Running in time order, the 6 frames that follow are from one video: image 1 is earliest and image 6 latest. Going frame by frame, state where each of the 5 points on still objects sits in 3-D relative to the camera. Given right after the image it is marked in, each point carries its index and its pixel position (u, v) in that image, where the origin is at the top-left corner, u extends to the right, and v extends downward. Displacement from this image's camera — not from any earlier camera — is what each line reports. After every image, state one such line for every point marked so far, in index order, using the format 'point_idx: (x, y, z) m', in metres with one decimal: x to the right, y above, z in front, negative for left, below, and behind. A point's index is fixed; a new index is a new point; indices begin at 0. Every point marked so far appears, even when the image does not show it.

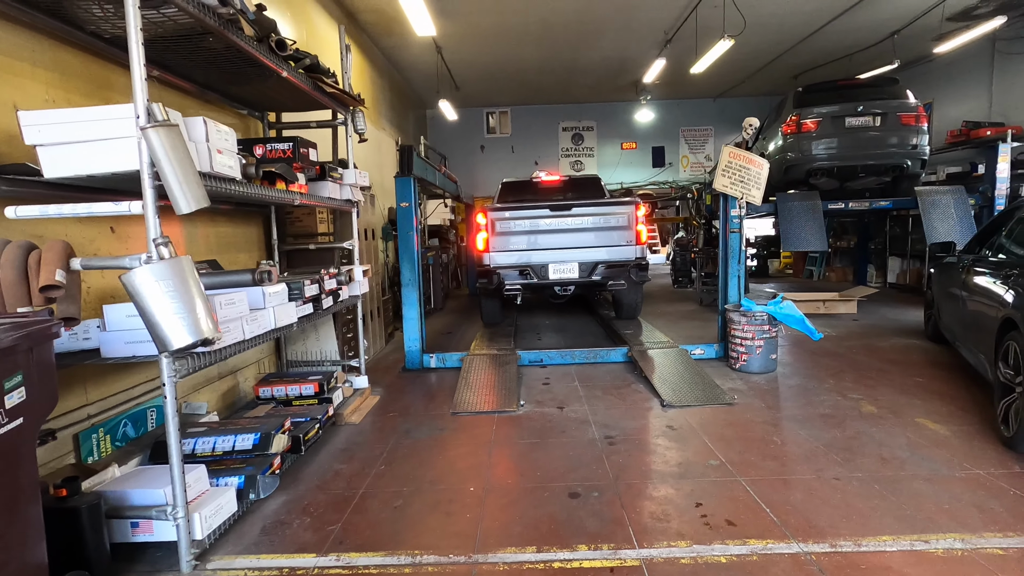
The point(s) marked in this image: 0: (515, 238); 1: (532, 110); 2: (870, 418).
0: (0.0, +0.5, +4.9) m
1: (+0.4, +3.7, +11.1) m
2: (+2.1, -0.8, +3.1) m
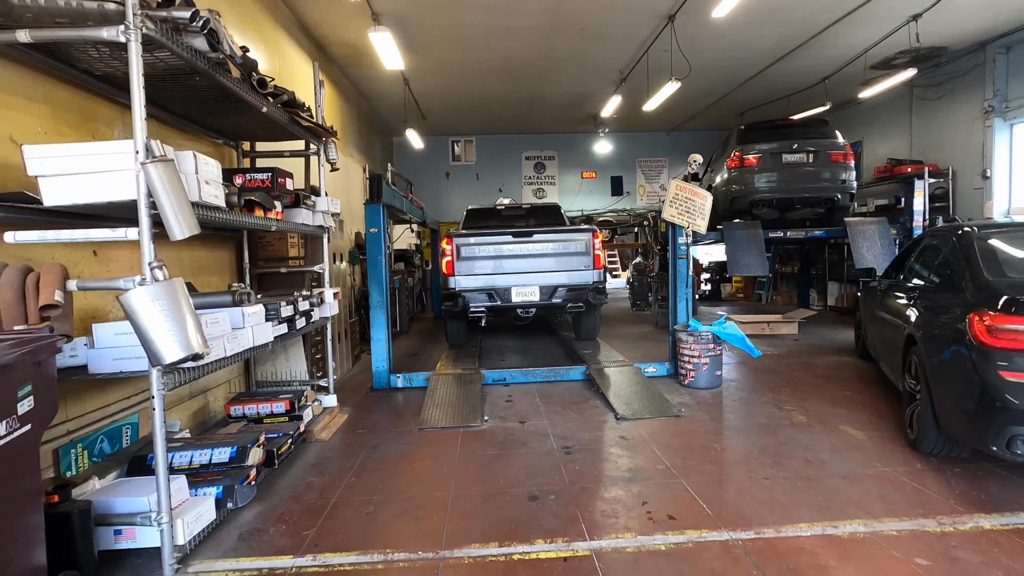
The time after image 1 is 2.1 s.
0: (-0.3, +0.3, +5.2) m
1: (-0.3, +3.2, +11.5) m
2: (+1.9, -0.9, +3.4) m
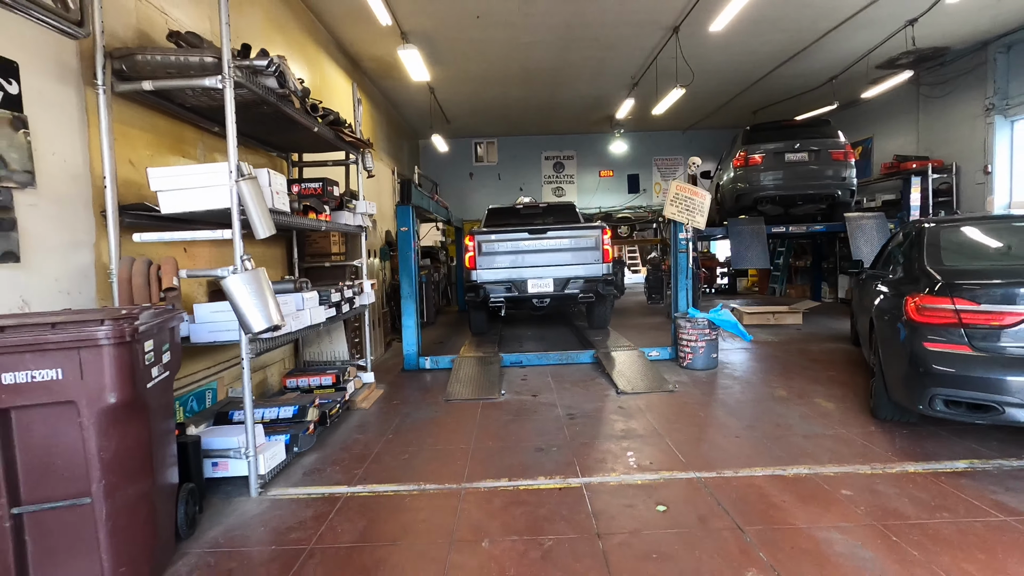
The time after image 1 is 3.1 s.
0: (-0.1, +0.3, +5.7) m
1: (+0.1, +3.3, +12.0) m
2: (+2.0, -0.8, +3.9) m
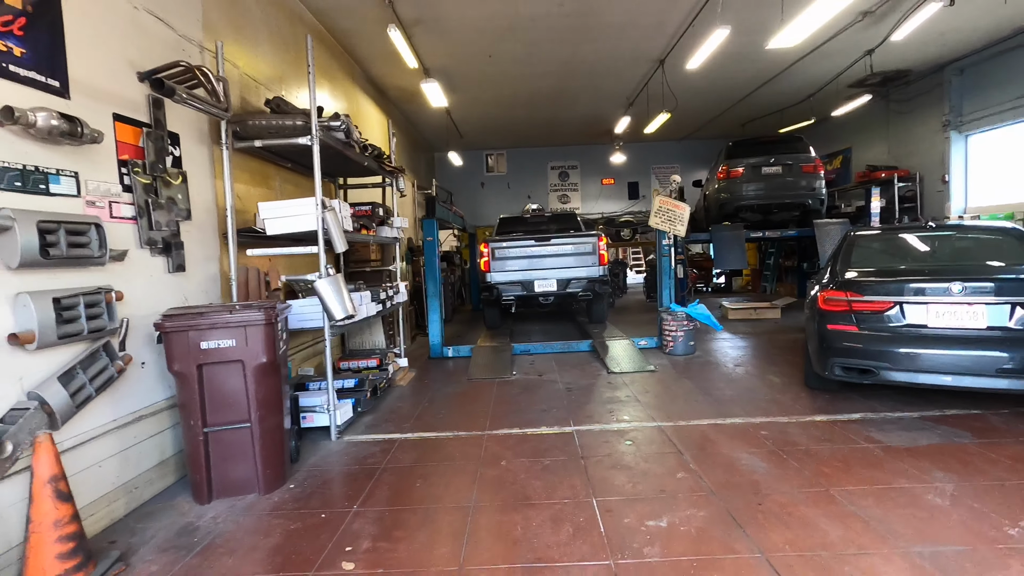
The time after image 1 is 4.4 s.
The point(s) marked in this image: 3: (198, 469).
0: (0.0, +0.3, +6.7) m
1: (+0.3, +3.3, +13.0) m
2: (+2.0, -0.8, +4.8) m
3: (-1.6, -0.9, +2.7) m
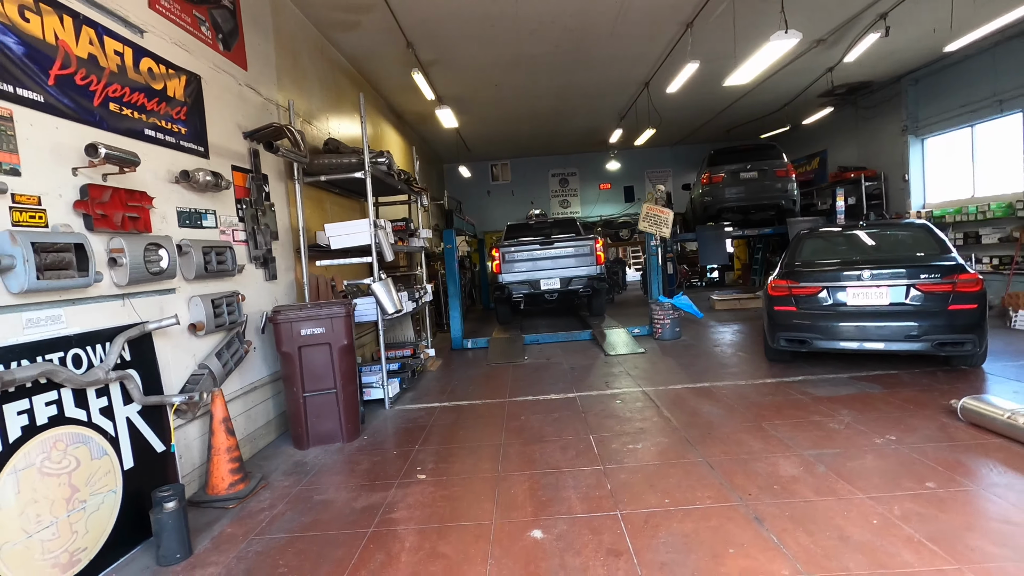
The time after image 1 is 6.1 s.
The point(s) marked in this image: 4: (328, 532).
0: (+0.1, +0.3, +7.6) m
1: (+0.4, +3.3, +13.9) m
2: (+2.2, -0.7, +5.7) m
3: (-1.4, -0.9, +3.6) m
4: (-0.9, -1.1, +2.5) m
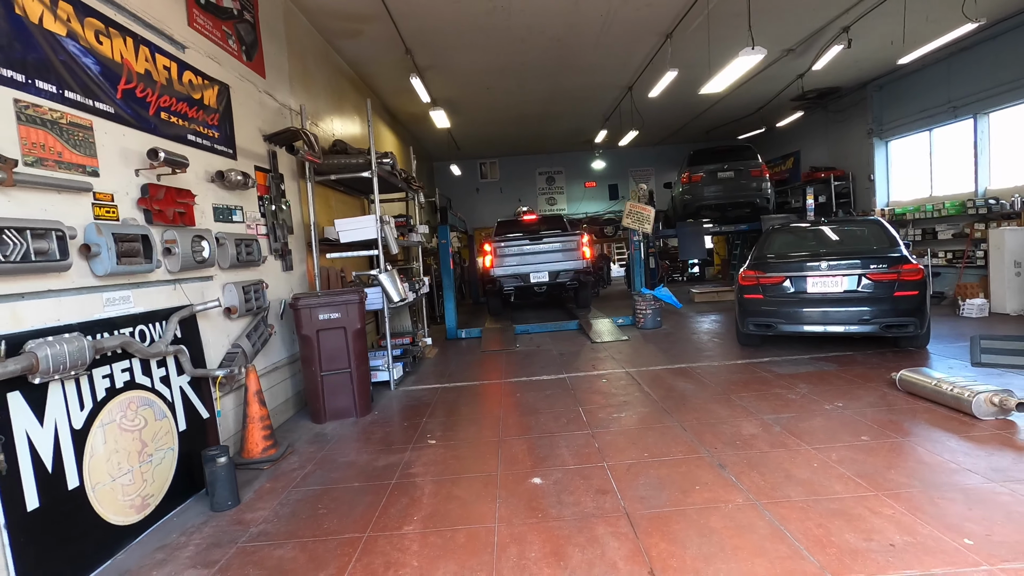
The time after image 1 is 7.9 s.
0: (0.0, +0.4, +8.0) m
1: (+0.1, +3.4, +14.3) m
2: (+2.1, -0.6, +6.2) m
3: (-1.5, -0.8, +4.0) m
4: (-0.8, -1.1, +2.9) m
